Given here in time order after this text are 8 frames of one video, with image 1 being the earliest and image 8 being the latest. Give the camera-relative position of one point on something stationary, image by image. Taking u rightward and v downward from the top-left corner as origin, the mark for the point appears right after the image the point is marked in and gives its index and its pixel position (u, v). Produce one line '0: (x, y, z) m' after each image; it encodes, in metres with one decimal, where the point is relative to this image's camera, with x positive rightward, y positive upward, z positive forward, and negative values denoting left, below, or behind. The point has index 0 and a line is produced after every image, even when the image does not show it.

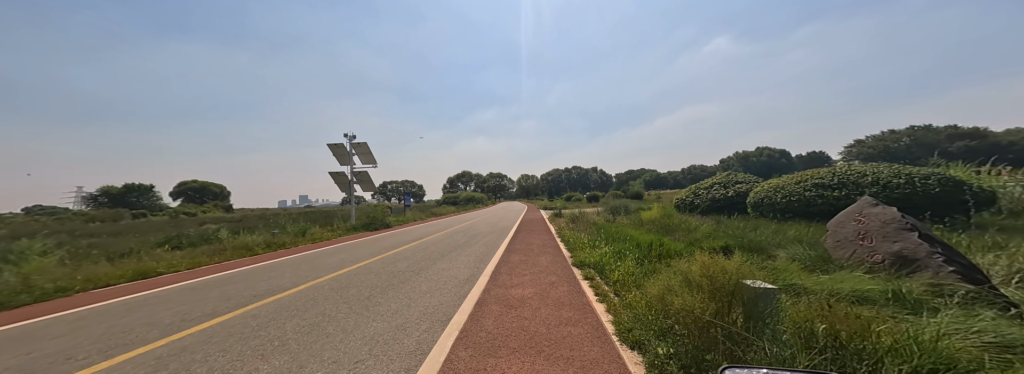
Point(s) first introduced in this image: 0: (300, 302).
0: (-3.6, -2.0, +4.6) m
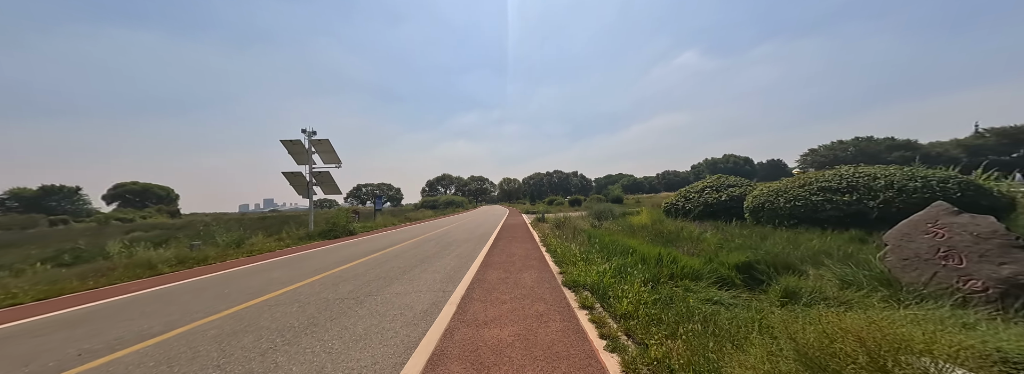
0: (-3.9, -1.9, +2.9) m
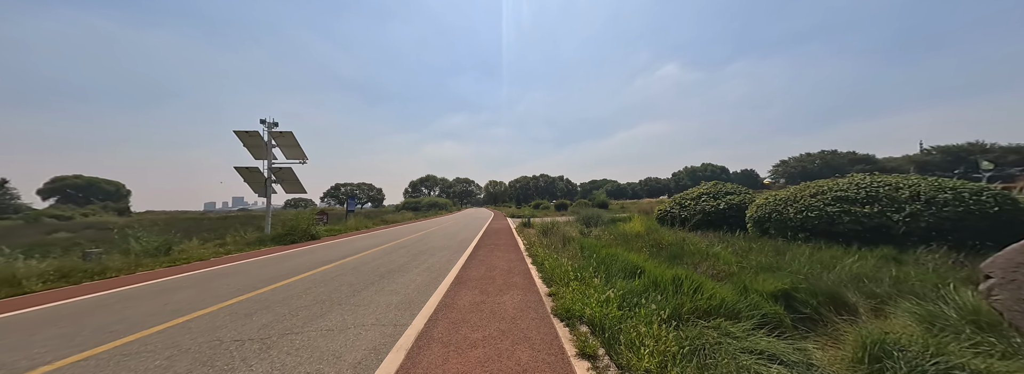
0: (-4.2, -1.8, +1.4) m
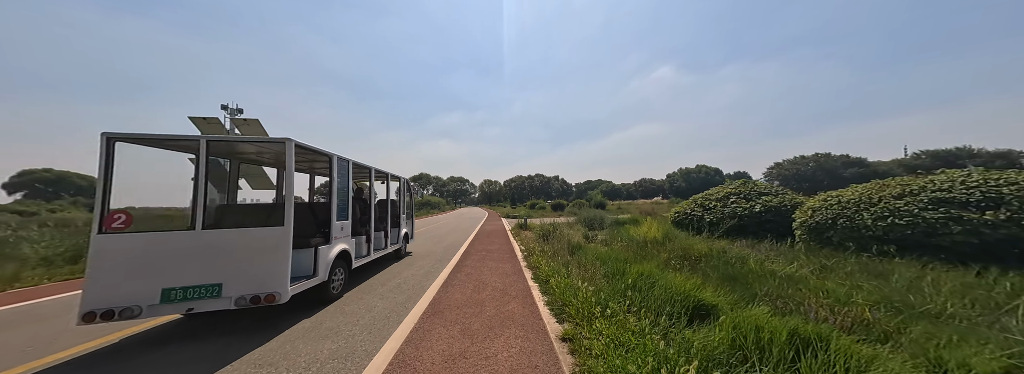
0: (-4.2, -1.7, -0.6) m
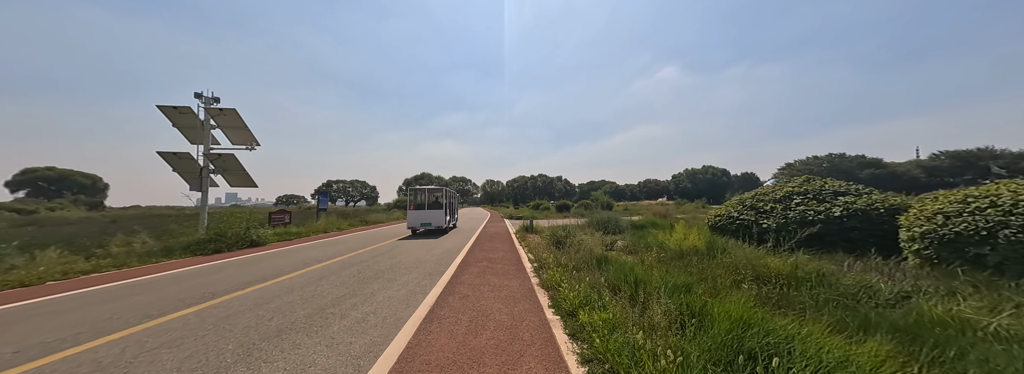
0: (-4.1, -1.6, -2.4) m
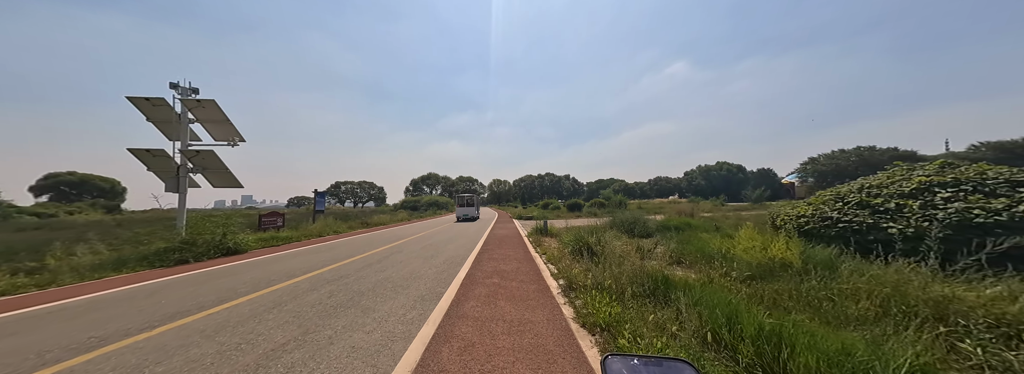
0: (-3.9, -1.5, -4.3) m
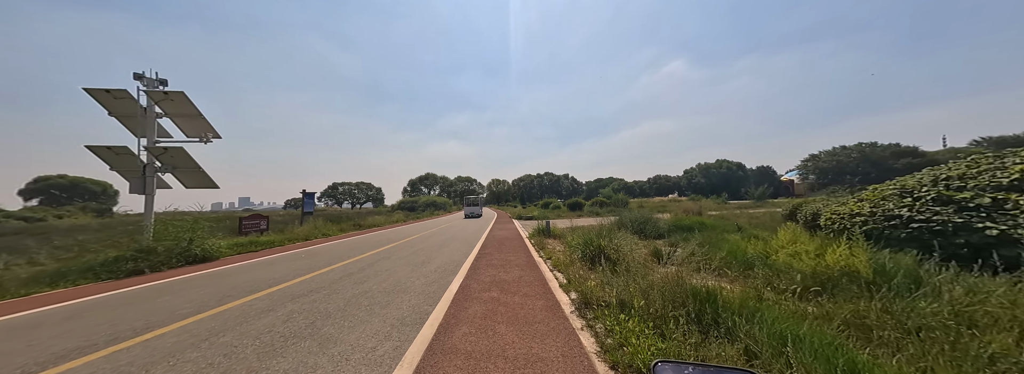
0: (-3.8, -1.4, -5.5) m
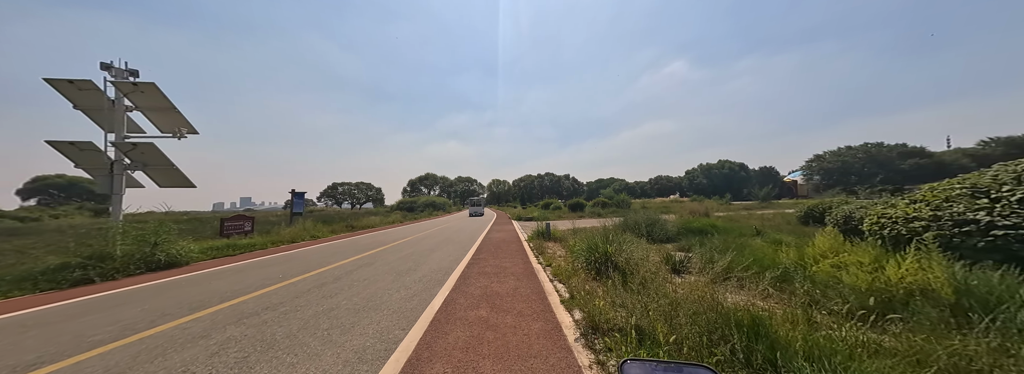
0: (-4.0, -1.4, -6.4) m
